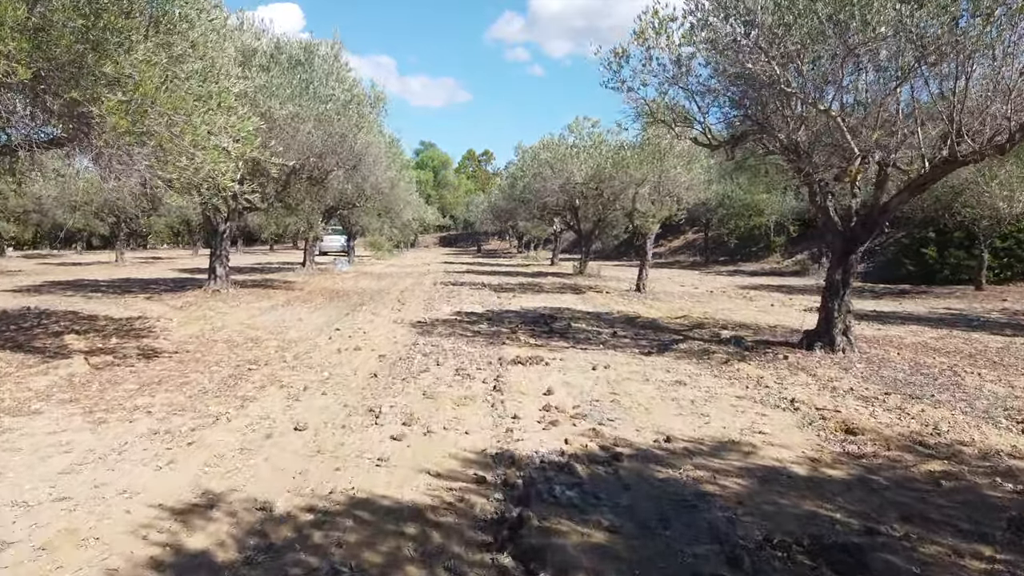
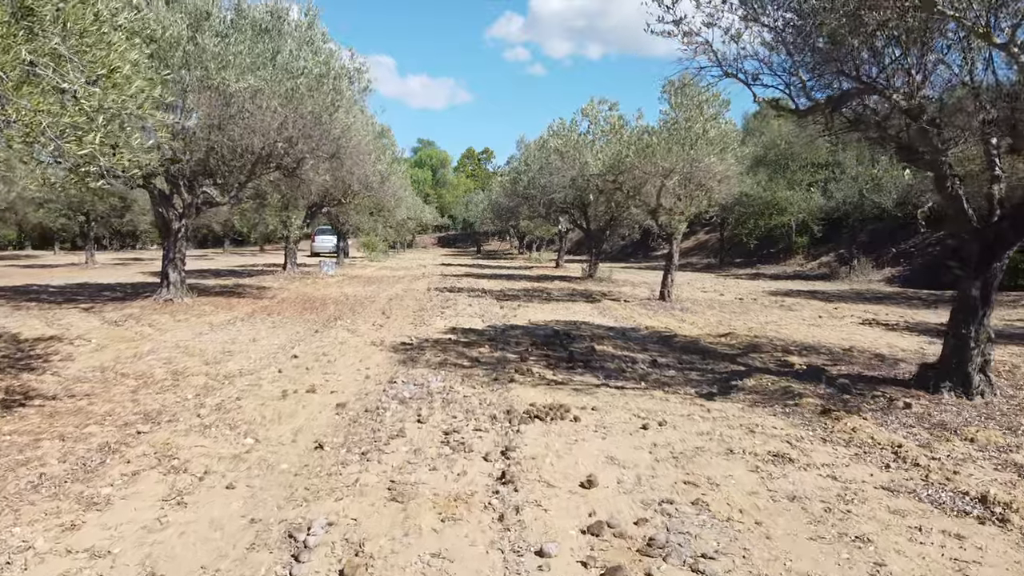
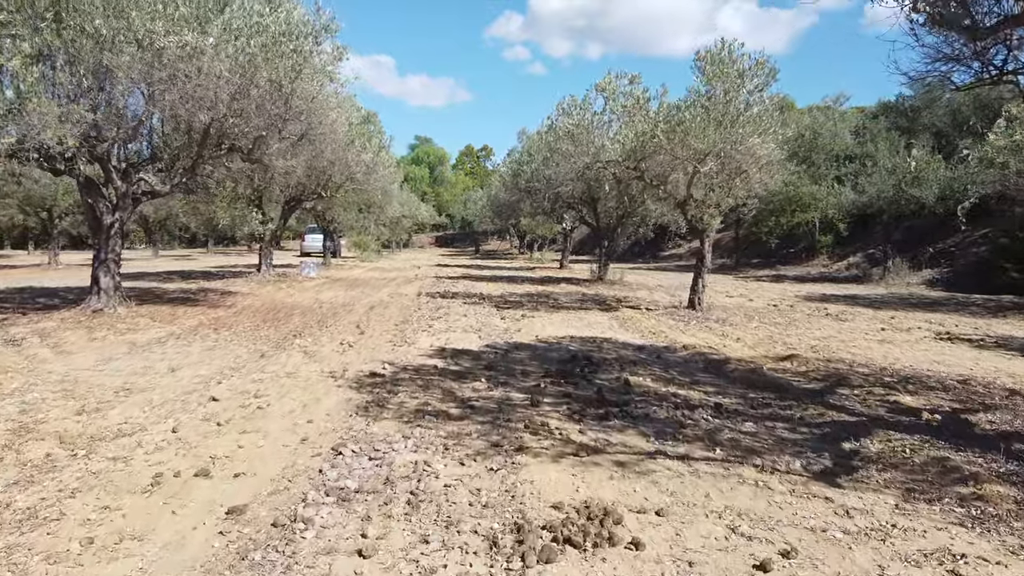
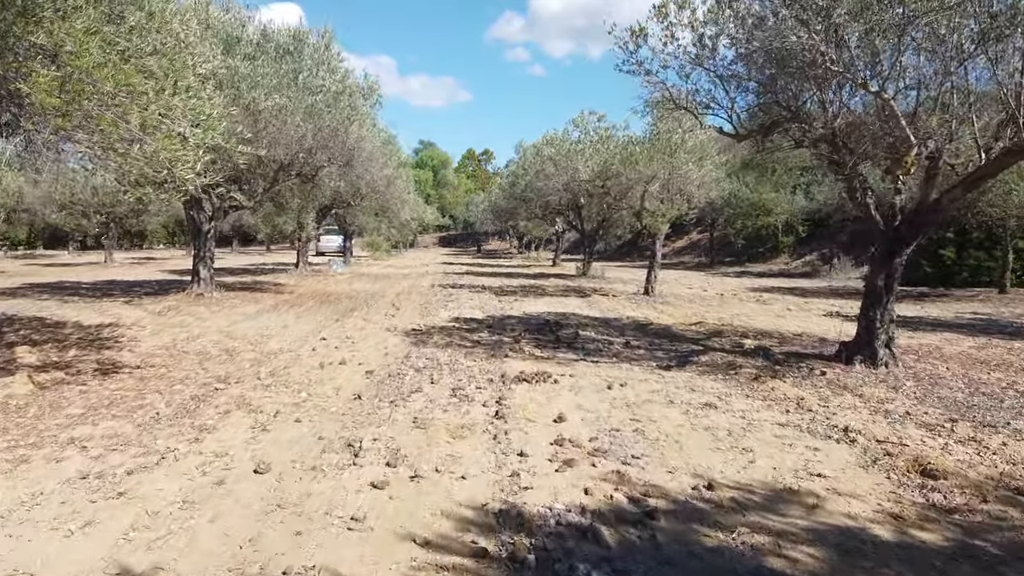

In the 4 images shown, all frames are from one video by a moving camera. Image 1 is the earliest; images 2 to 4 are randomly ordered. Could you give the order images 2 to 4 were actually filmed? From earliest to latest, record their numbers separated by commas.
4, 2, 3
